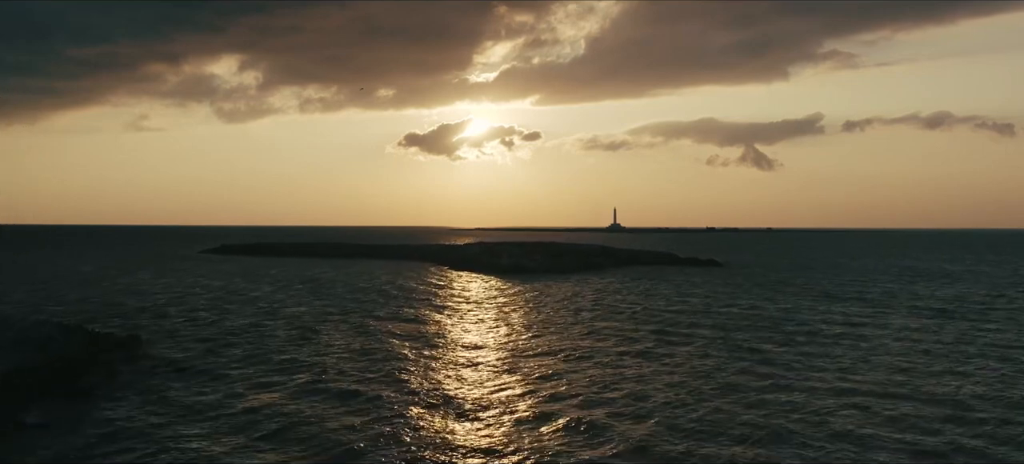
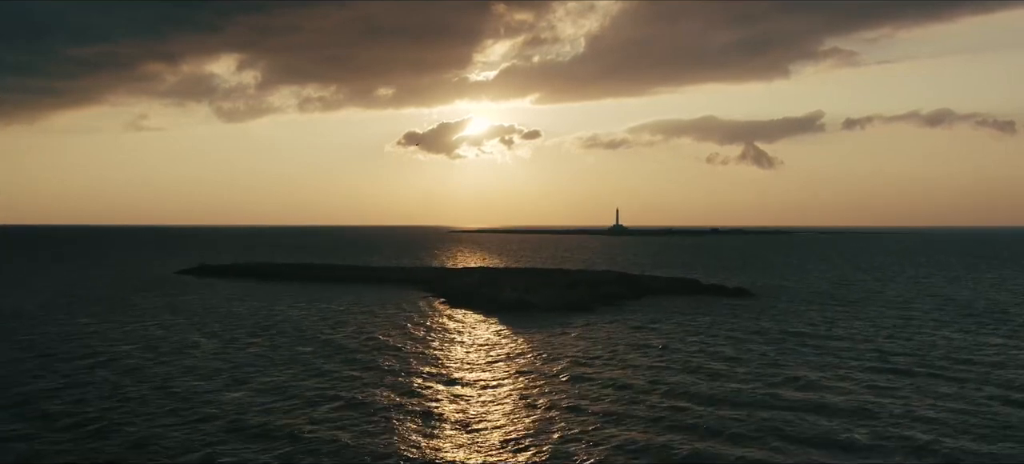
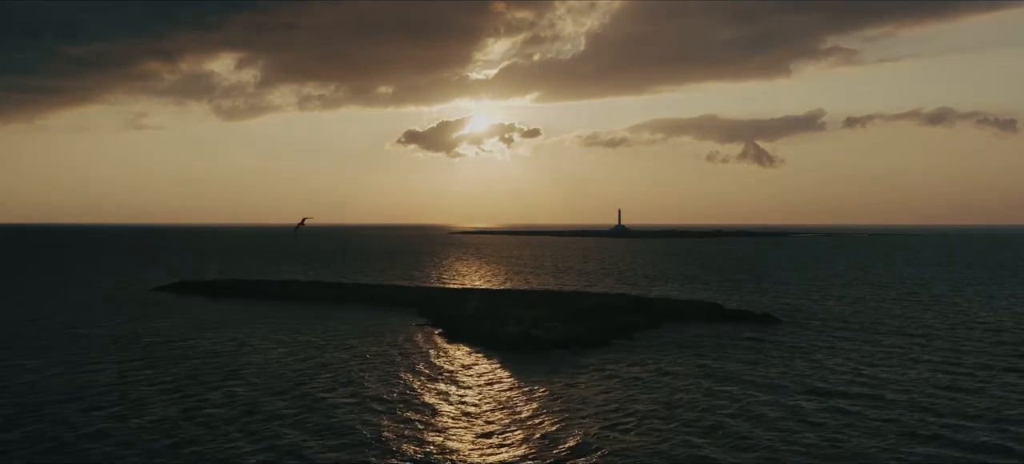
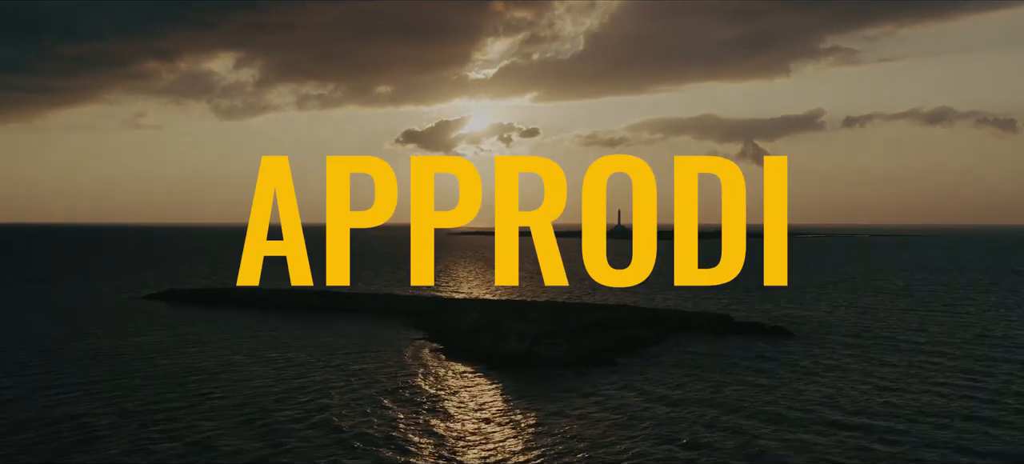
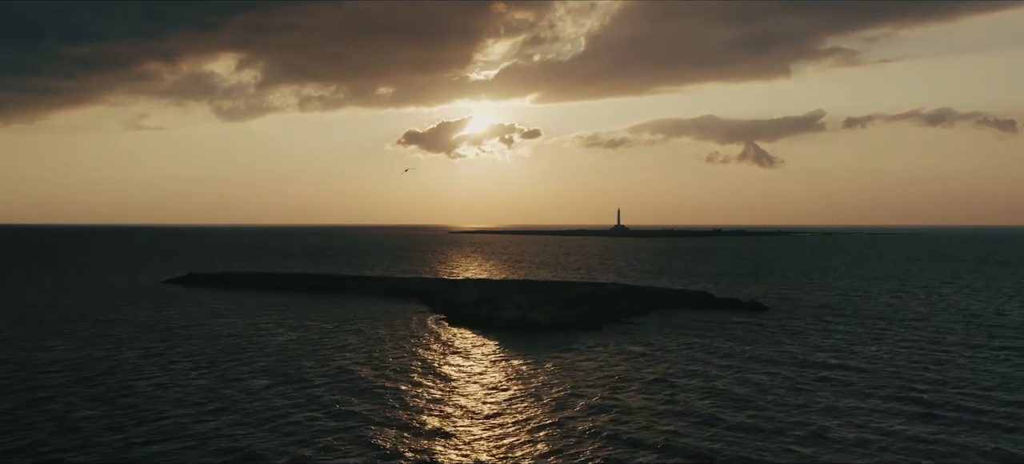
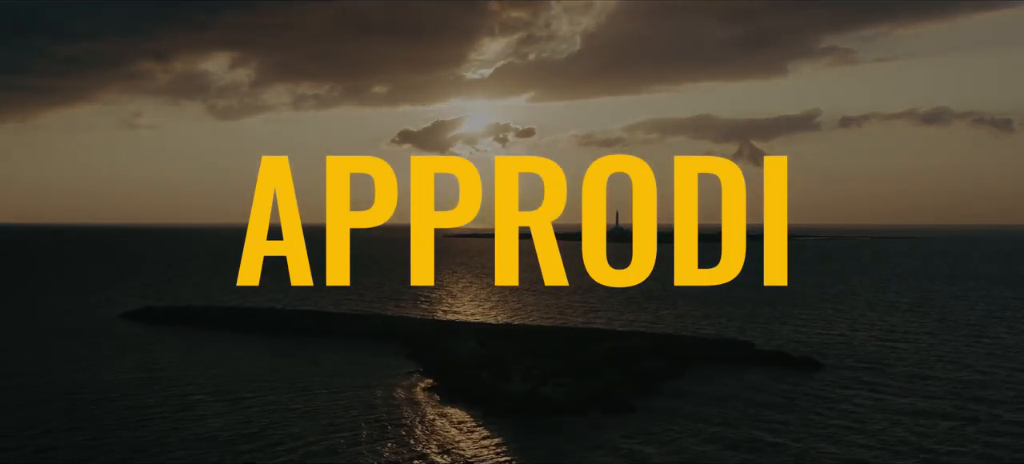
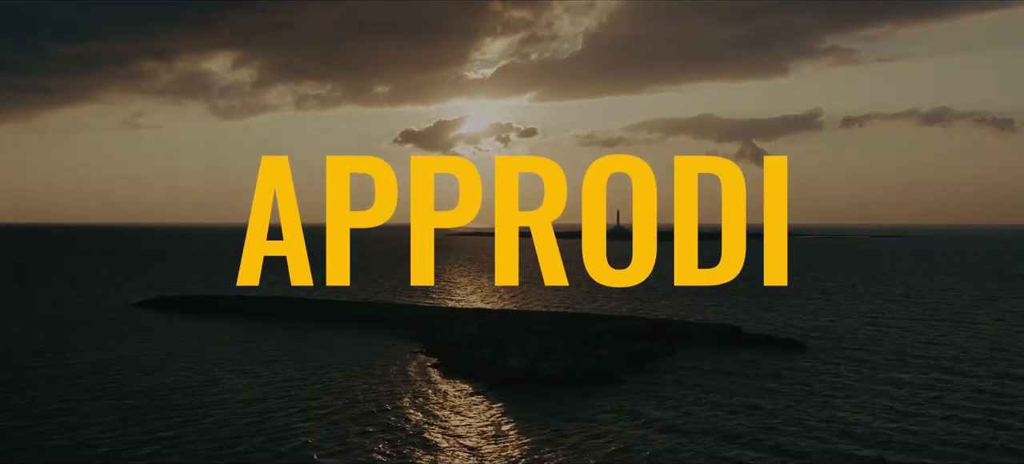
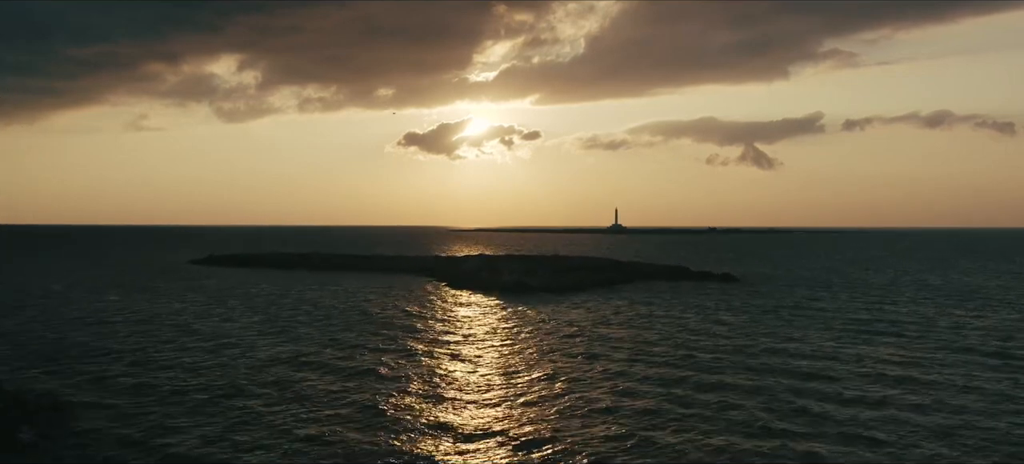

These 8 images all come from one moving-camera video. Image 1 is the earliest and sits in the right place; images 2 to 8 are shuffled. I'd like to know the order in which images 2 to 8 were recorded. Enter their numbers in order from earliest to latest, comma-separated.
8, 2, 5, 3, 4, 7, 6
